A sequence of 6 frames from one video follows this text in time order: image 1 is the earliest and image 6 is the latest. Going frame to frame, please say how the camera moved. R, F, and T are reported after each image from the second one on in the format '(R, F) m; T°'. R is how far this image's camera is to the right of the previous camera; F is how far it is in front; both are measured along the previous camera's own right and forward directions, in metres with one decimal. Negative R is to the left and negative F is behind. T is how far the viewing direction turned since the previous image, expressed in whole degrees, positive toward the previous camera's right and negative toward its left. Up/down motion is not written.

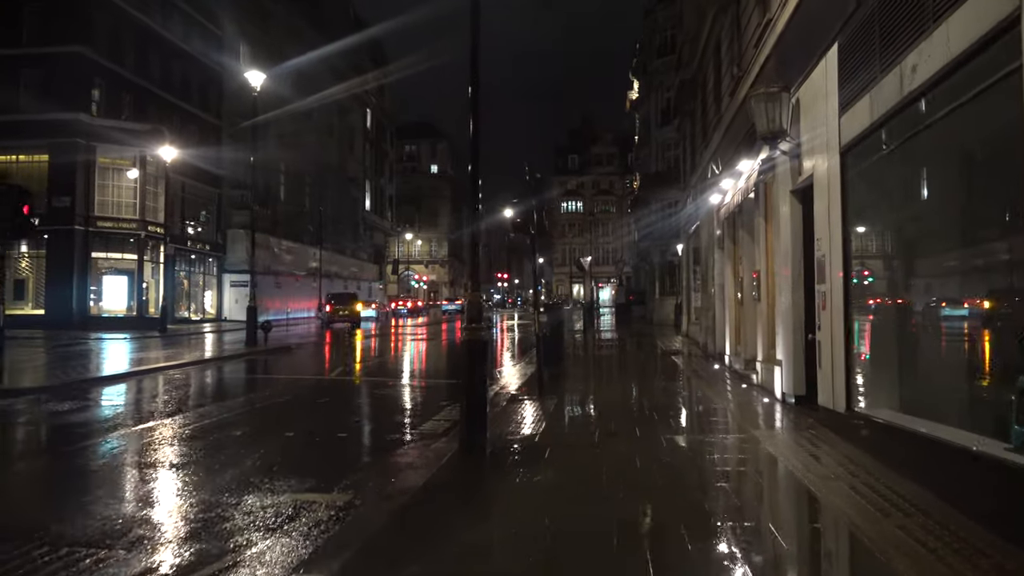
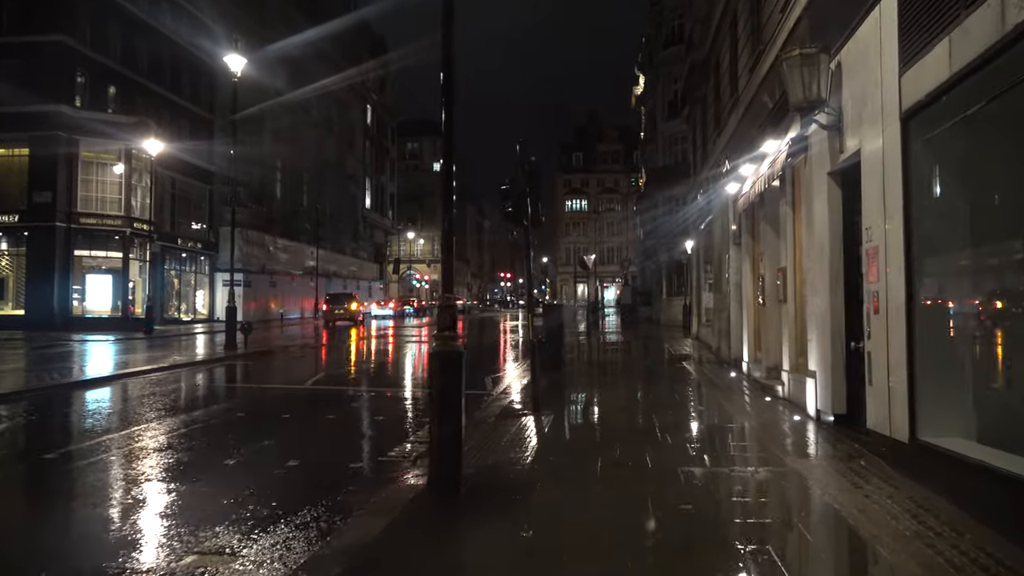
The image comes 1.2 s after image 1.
(+0.2, +1.5) m; 0°
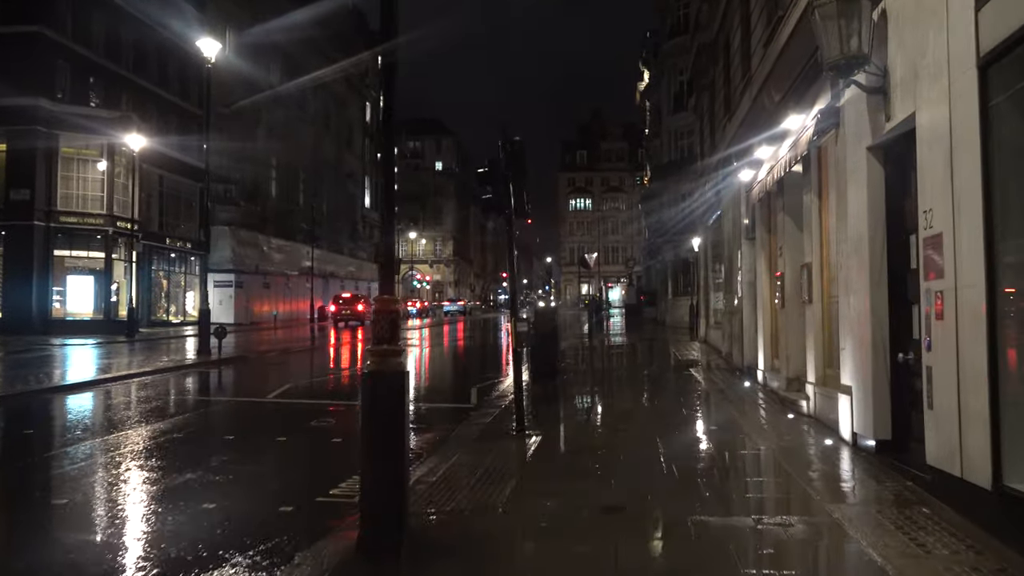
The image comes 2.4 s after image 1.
(+0.3, +1.4) m; 0°
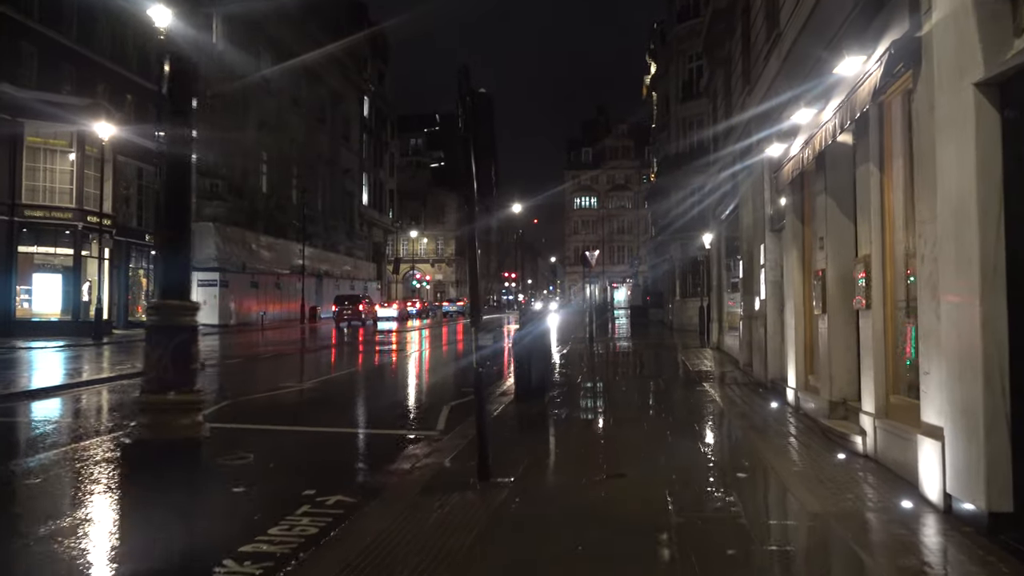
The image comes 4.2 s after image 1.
(+0.4, +2.2) m; 0°
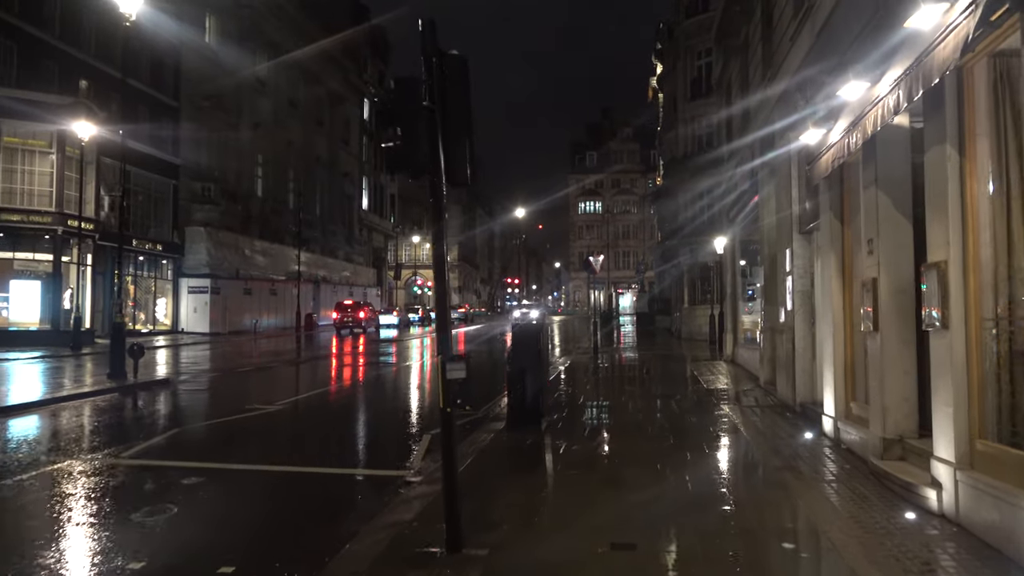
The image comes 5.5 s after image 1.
(+0.2, +1.5) m; 0°
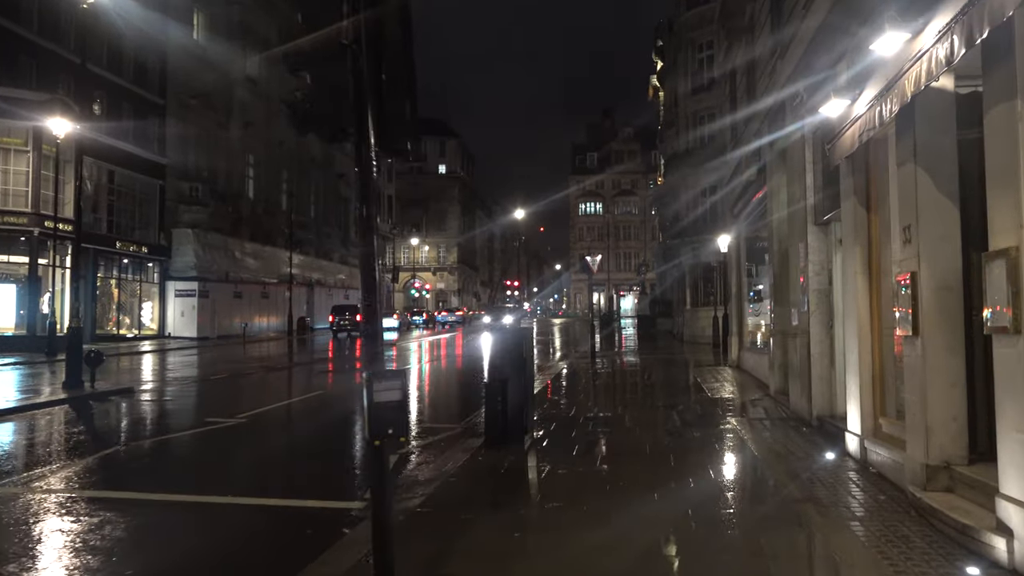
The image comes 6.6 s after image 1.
(+0.3, +1.2) m; 0°
